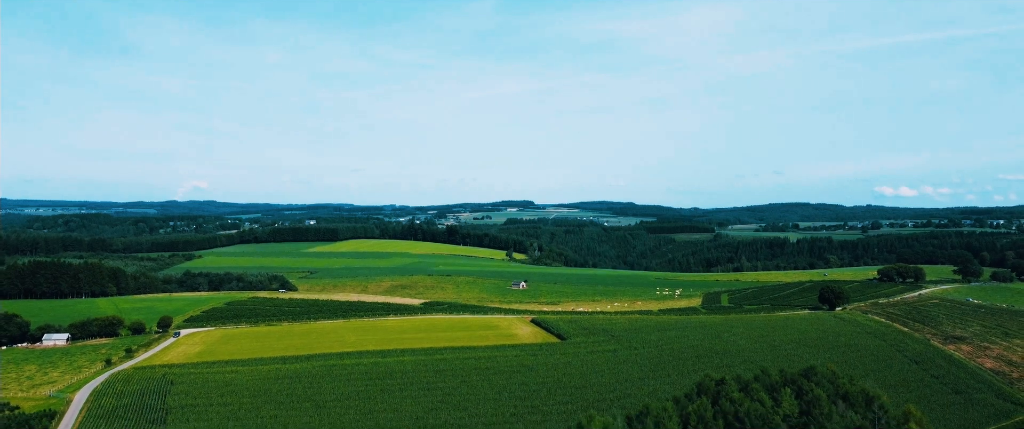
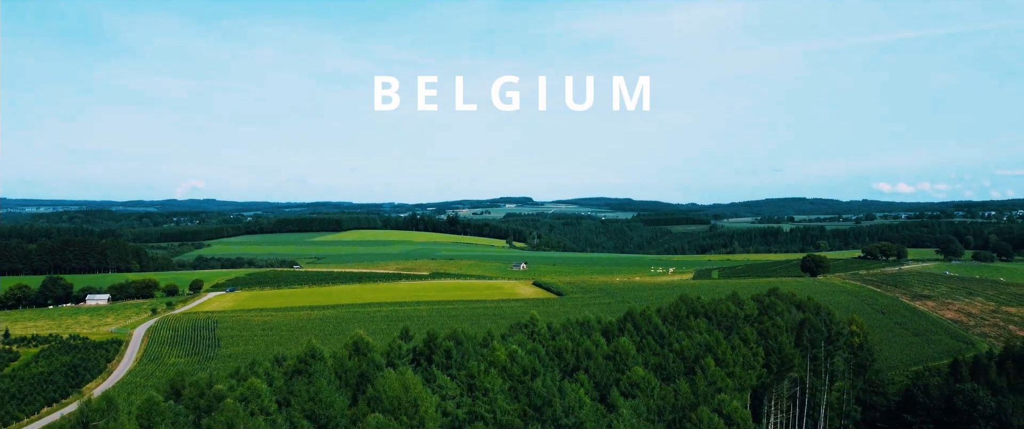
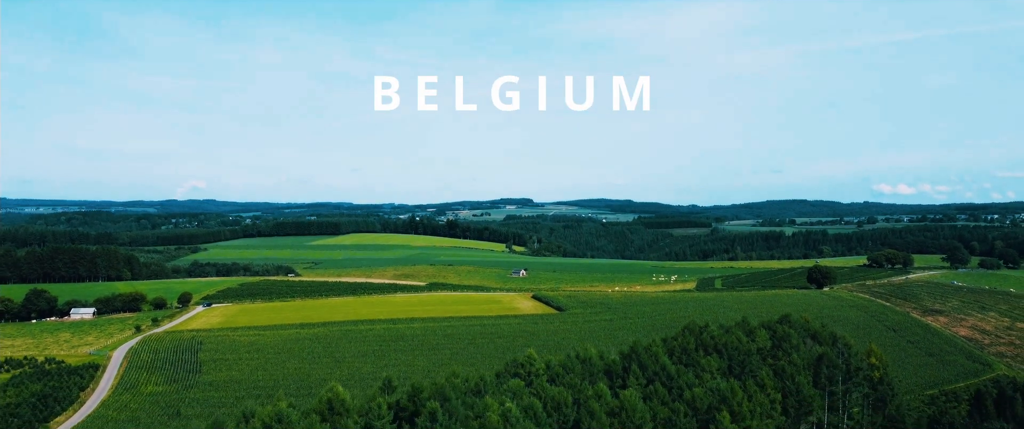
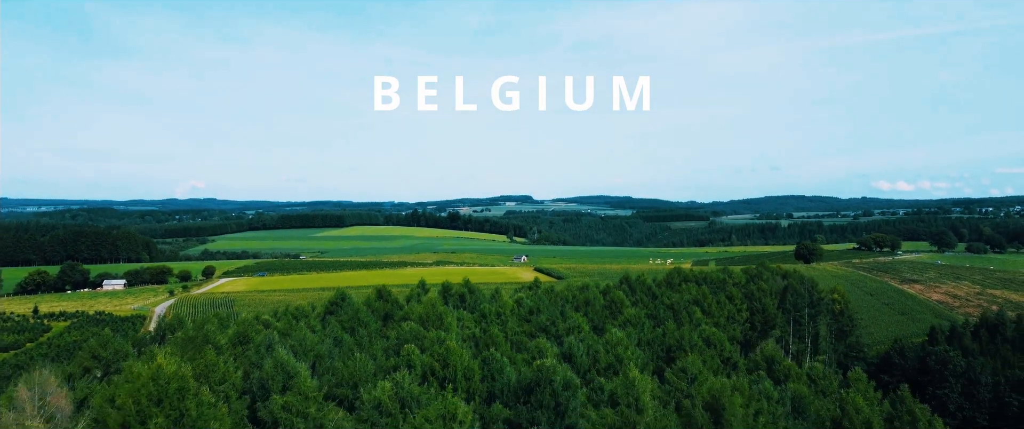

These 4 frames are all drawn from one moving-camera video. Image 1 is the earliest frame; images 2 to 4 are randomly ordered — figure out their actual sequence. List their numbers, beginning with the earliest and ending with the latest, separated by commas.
3, 2, 4
